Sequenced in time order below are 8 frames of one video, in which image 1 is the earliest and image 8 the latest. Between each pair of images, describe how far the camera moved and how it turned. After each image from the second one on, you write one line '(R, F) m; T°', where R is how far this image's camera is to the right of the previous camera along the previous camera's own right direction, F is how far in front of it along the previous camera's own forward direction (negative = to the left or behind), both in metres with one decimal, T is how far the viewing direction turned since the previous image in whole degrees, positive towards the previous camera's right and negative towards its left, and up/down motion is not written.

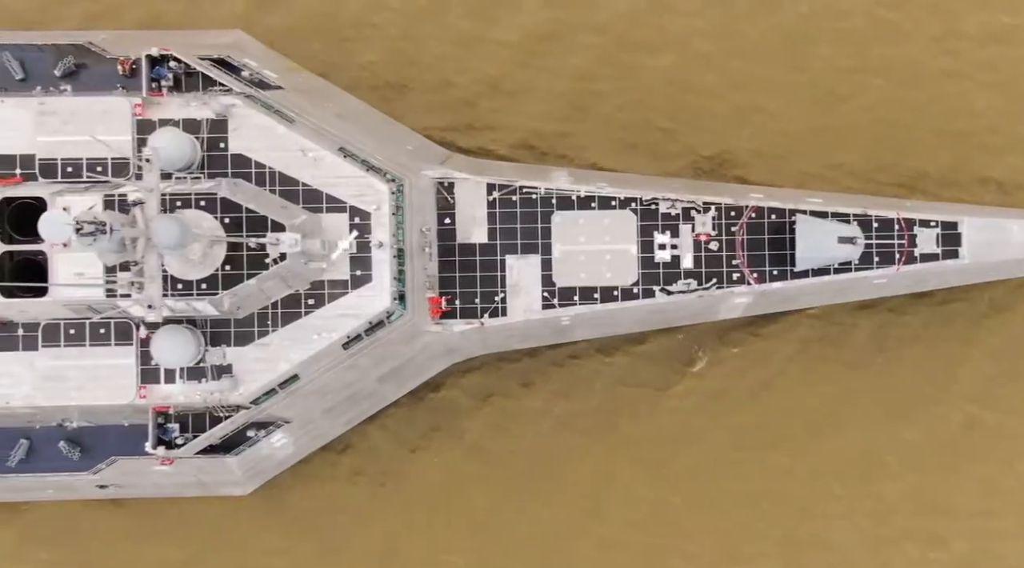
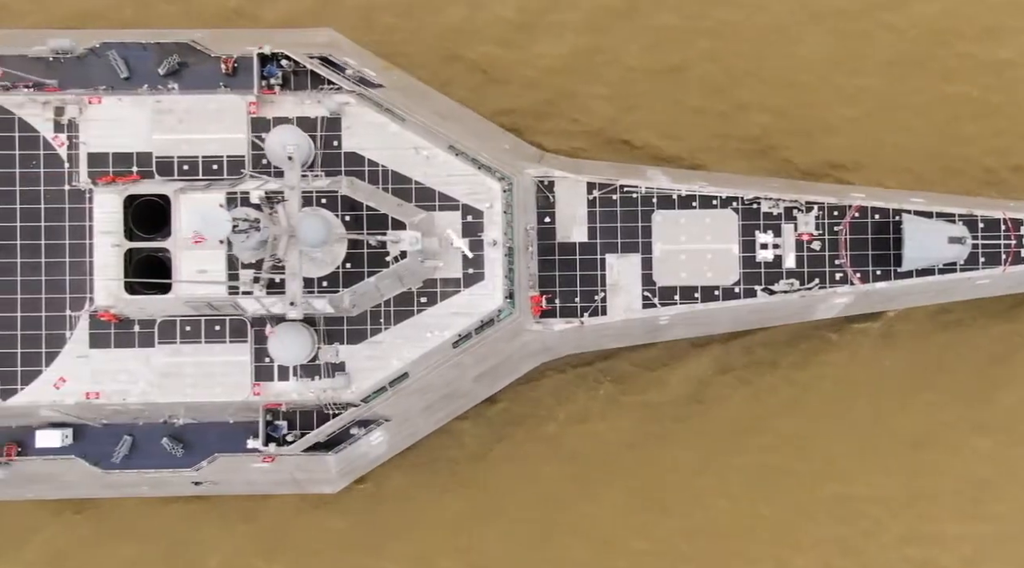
(-2.3, 0.0) m; -2°
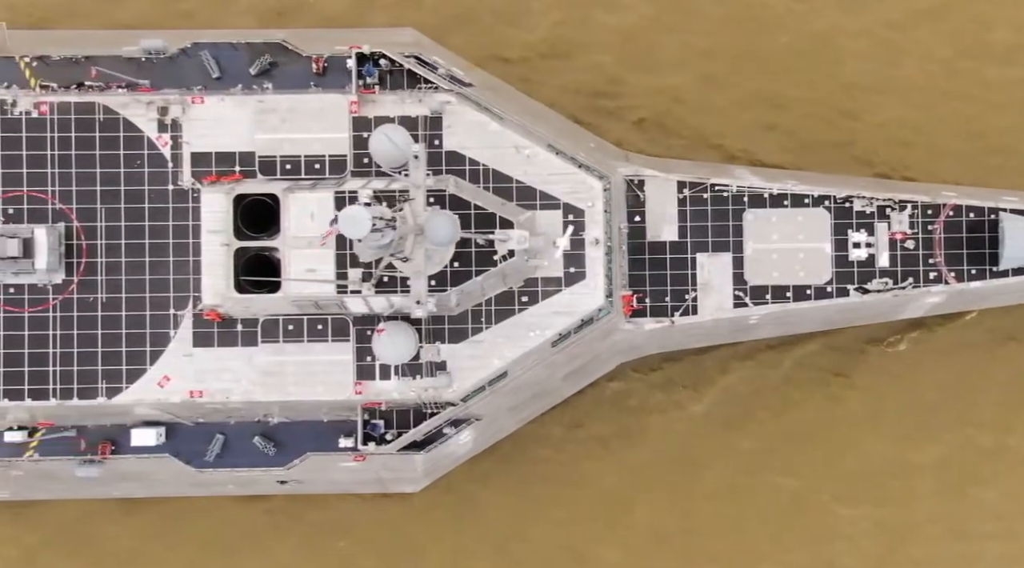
(-2.0, +0.1) m; -1°
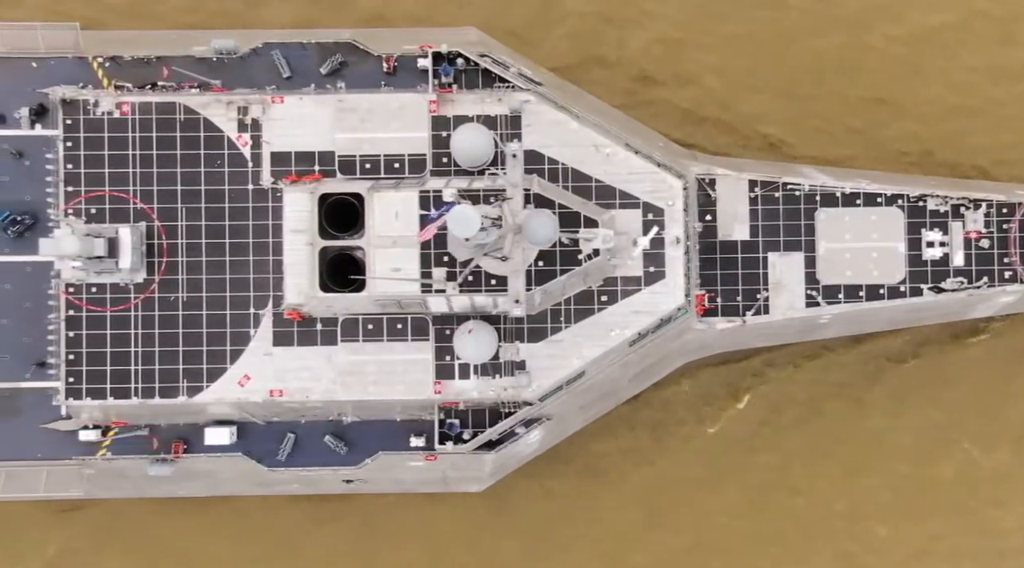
(-1.6, +0.1) m; -1°
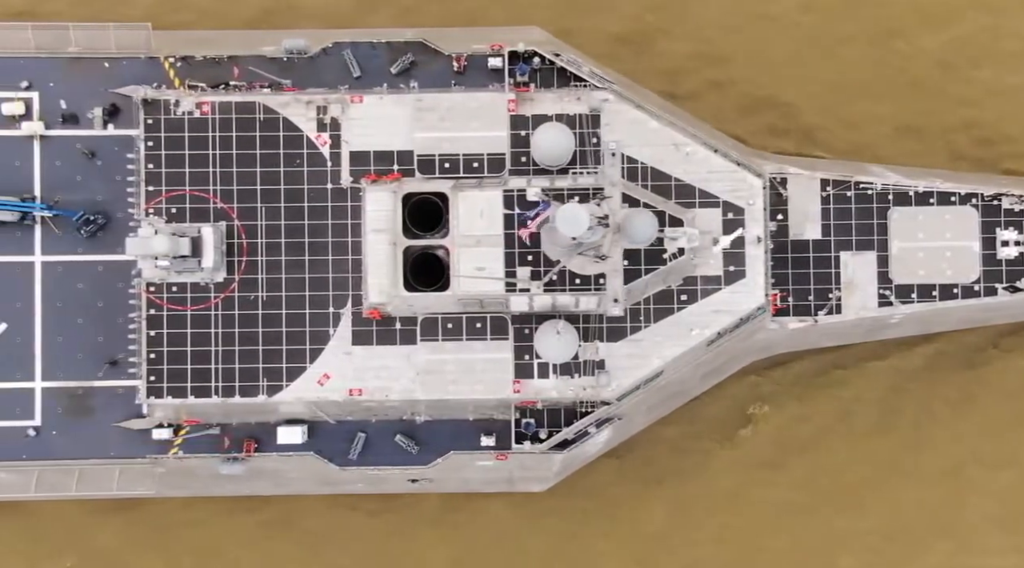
(-1.6, +0.1) m; -1°
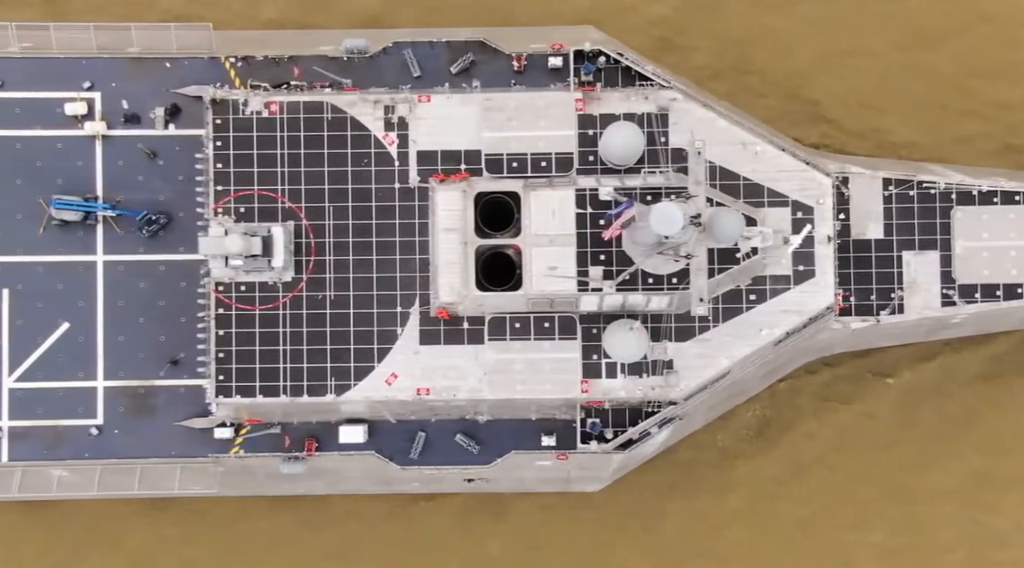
(-1.4, +0.1) m; -1°
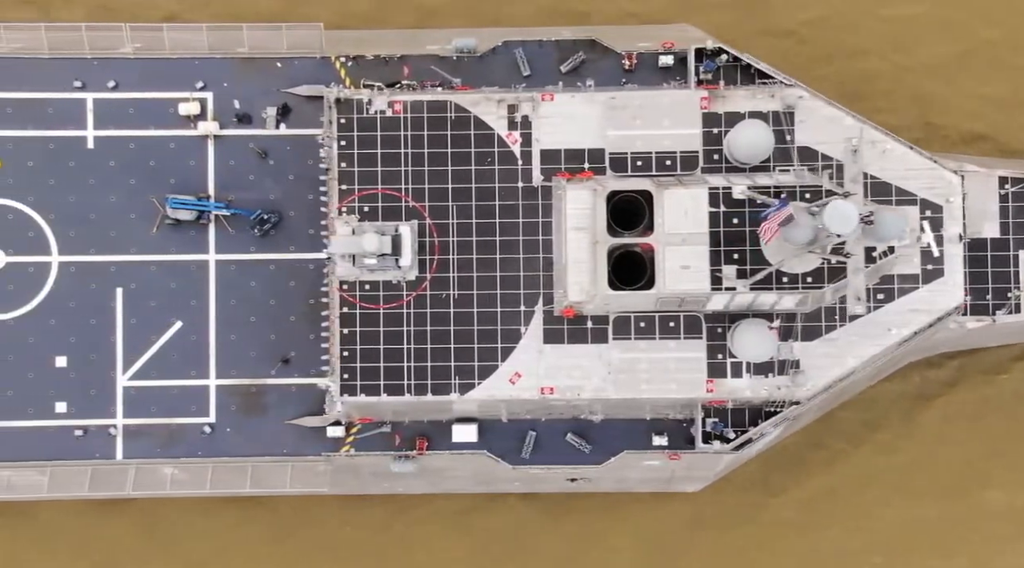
(-2.5, +0.1) m; -2°
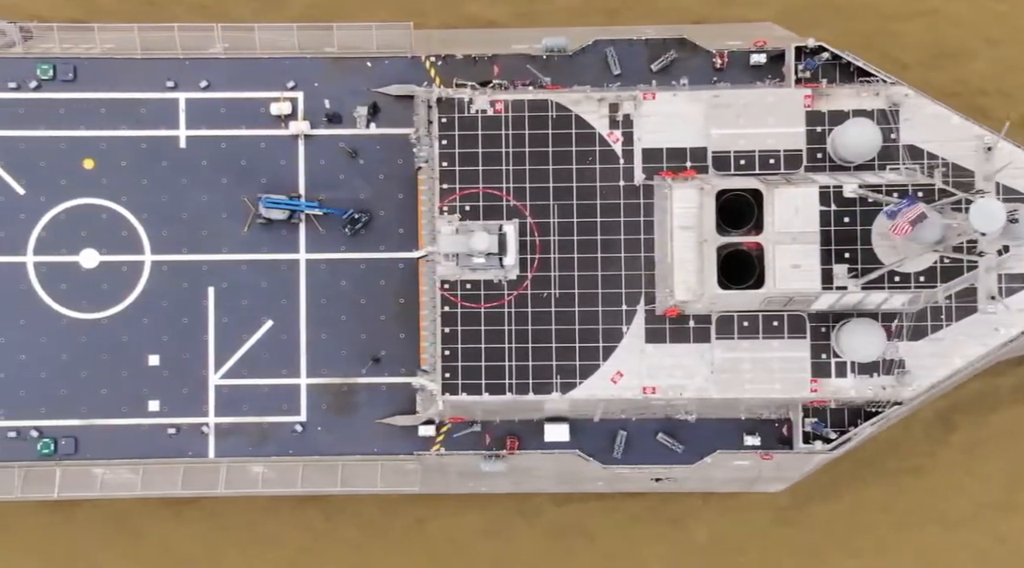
(-2.0, +0.1) m; -1°
